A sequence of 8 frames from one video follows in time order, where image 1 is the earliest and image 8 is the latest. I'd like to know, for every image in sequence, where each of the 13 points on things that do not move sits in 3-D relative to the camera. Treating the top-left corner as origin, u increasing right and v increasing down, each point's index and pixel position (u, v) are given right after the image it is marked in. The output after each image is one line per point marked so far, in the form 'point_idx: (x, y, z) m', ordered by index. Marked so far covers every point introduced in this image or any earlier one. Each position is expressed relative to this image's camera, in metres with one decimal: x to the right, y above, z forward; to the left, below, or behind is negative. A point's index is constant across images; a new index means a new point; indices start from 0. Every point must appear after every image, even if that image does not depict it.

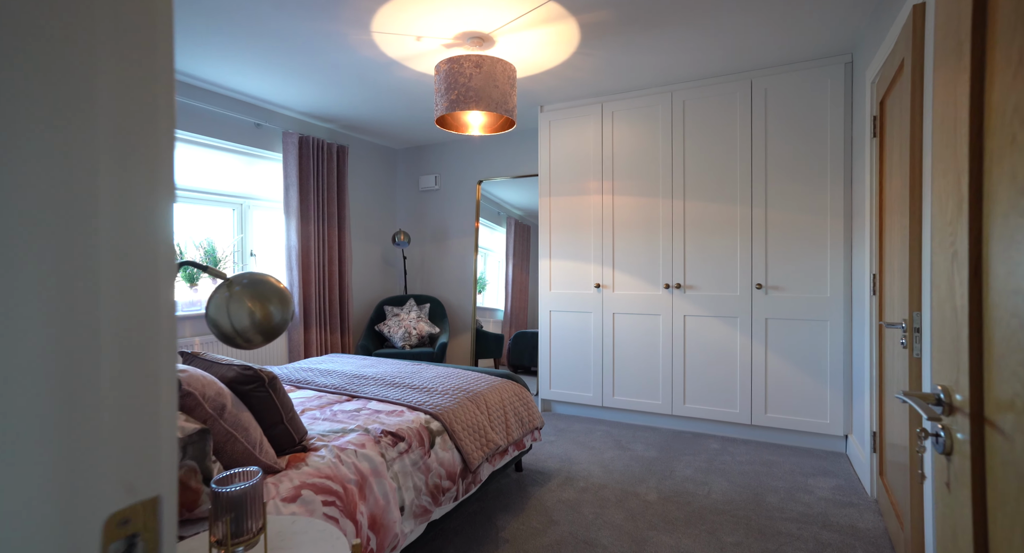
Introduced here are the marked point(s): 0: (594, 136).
0: (+0.6, +1.0, +3.5) m
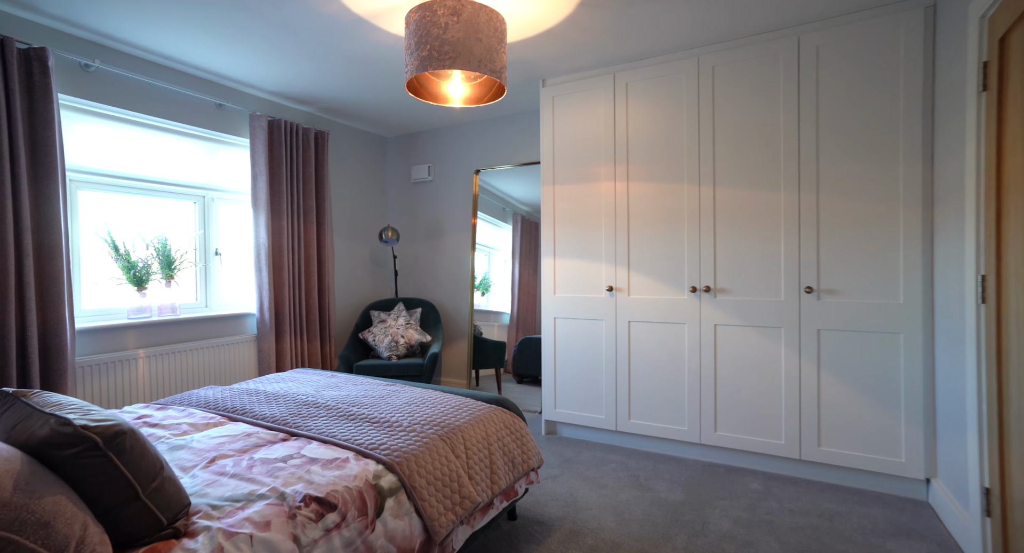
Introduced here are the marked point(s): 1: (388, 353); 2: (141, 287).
0: (+0.6, +1.0, +3.0) m
1: (-1.0, -0.6, +3.7) m
2: (-2.3, -0.1, +3.0) m
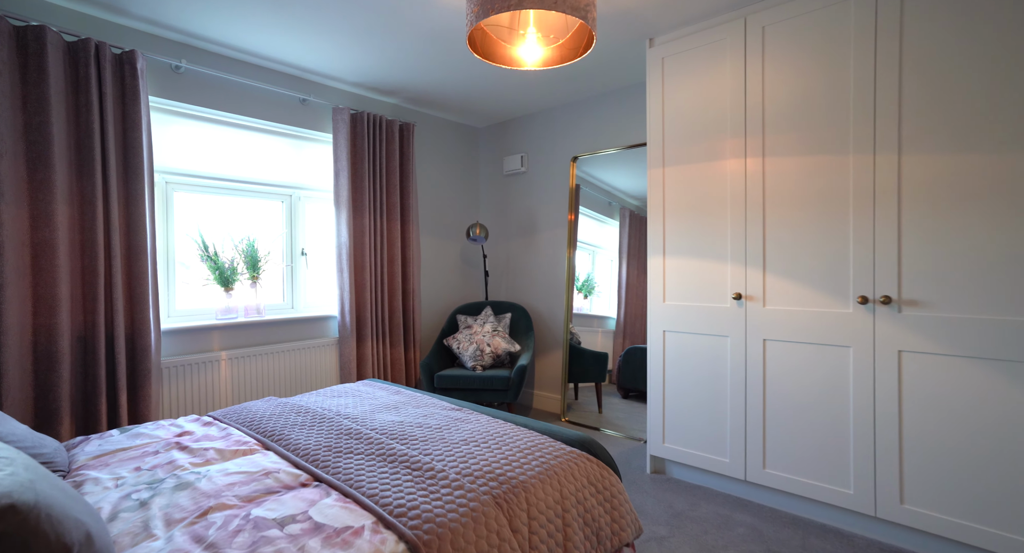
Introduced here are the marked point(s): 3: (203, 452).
0: (+1.0, +1.0, +2.3) m
1: (-0.3, -0.6, +3.4) m
2: (-1.7, -0.1, +3.0) m
3: (-1.0, -0.6, +1.6) m
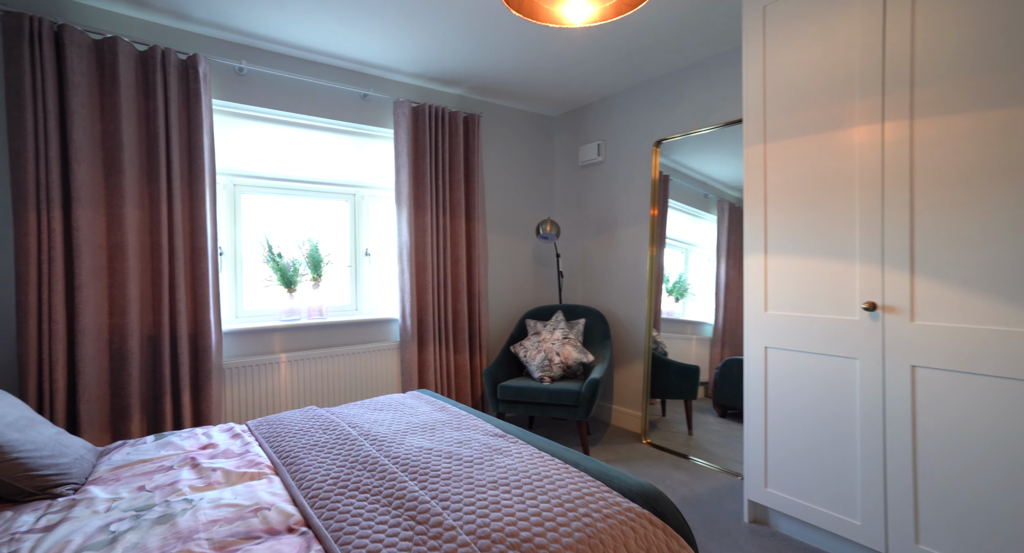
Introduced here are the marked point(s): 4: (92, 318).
0: (+1.3, +1.0, +1.8) m
1: (+0.2, -0.6, +3.1) m
2: (-1.3, -0.1, +2.9) m
3: (-0.9, -0.6, +1.4) m
4: (-1.9, -0.2, +2.2) m
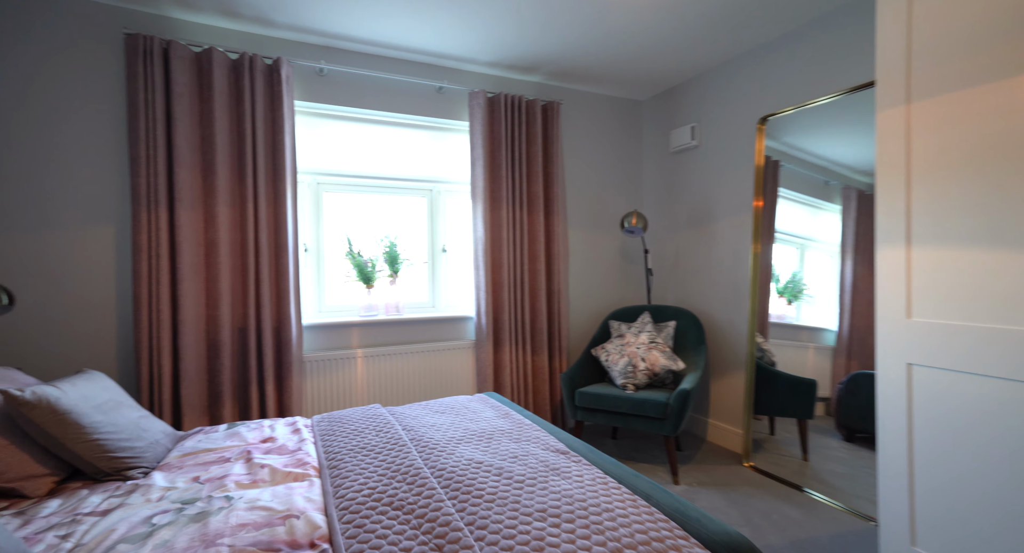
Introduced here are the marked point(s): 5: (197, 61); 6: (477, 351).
0: (+1.5, +1.0, +1.3) m
1: (+0.6, -0.6, +2.8) m
2: (-0.9, -0.1, +3.0) m
3: (-0.7, -0.6, +1.4) m
4: (-1.6, -0.2, +2.4) m
5: (-1.6, +1.1, +2.4) m
6: (-0.2, -0.5, +3.0) m
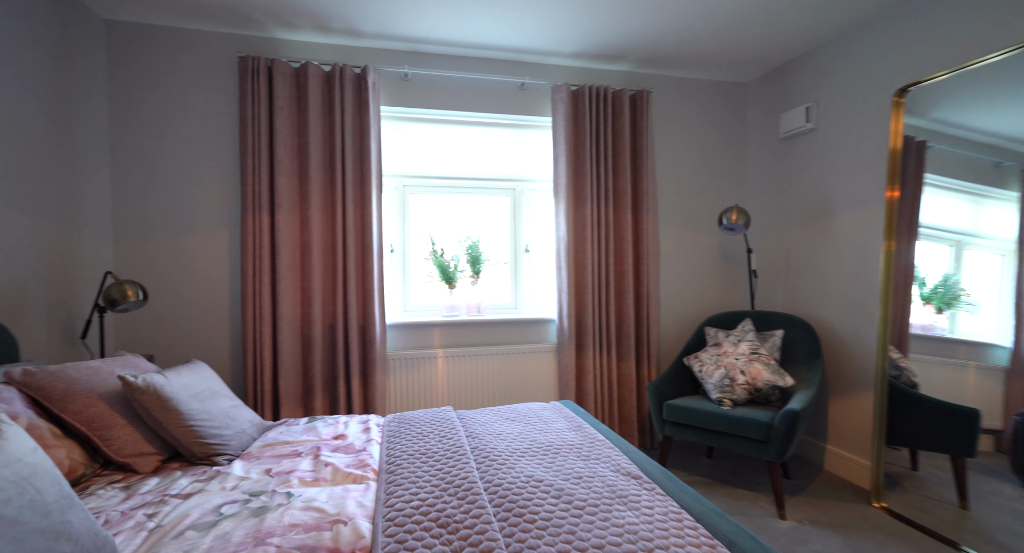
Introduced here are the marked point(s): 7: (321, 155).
0: (+1.6, +1.0, +0.9) m
1: (+1.1, -0.6, +2.5) m
2: (-0.4, -0.1, +3.0) m
3: (-0.6, -0.6, +1.4) m
4: (-1.2, -0.2, +2.6) m
5: (-1.2, +1.1, +2.6) m
6: (+0.3, -0.5, +2.9) m
7: (-1.0, +0.7, +2.6) m
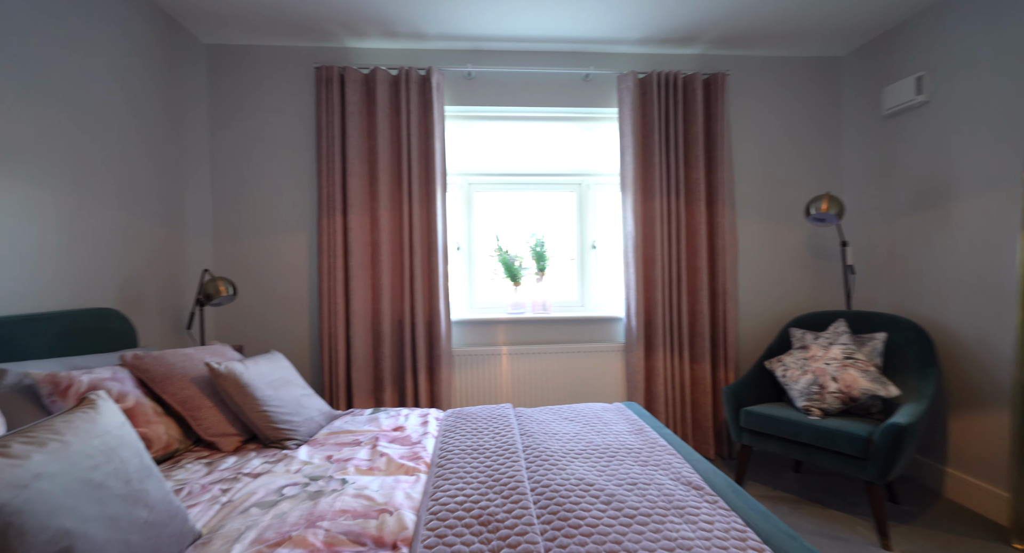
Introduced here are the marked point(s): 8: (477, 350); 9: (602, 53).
0: (+1.6, +1.0, +0.6) m
1: (+1.4, -0.6, +2.3) m
2: (0.0, 0.0, +3.0) m
3: (-0.4, -0.5, +1.5) m
4: (-0.8, -0.1, +2.7) m
5: (-0.8, +1.1, +2.7) m
6: (+0.6, -0.4, +2.8) m
7: (-0.7, +0.7, +2.7) m
8: (-0.2, -0.4, +2.8) m
9: (+0.5, +1.3, +2.9) m
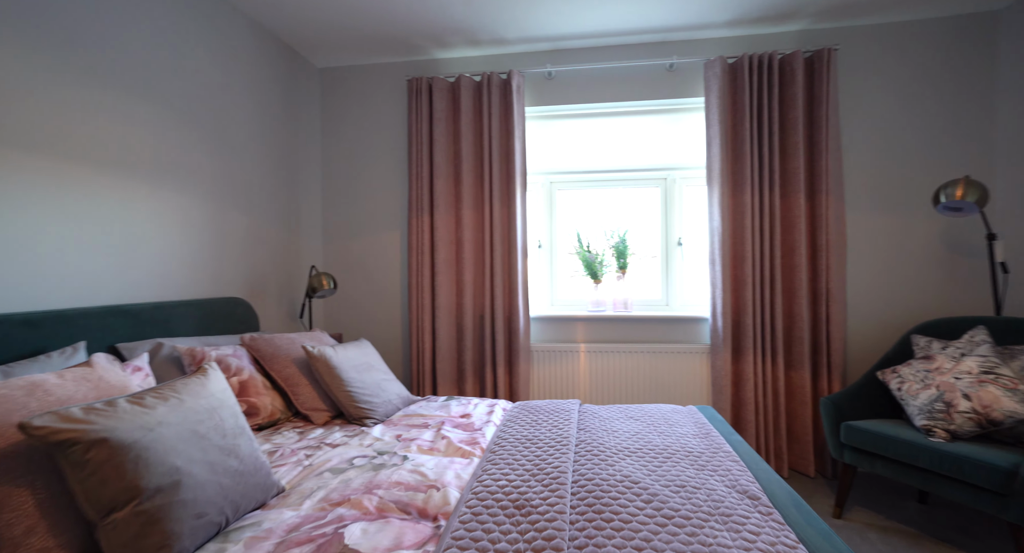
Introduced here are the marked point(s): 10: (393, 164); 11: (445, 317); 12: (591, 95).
0: (+1.6, +1.0, +0.3) m
1: (+1.7, -0.6, +2.0) m
2: (+0.5, 0.0, +2.9) m
3: (-0.2, -0.5, +1.6) m
4: (-0.4, -0.1, +2.8) m
5: (-0.3, +1.1, +2.9) m
6: (+1.1, -0.4, +2.6) m
7: (-0.2, +0.7, +2.9) m
8: (+0.3, -0.4, +2.8) m
9: (+1.0, +1.3, +2.7) m
10: (-0.7, +0.7, +3.1) m
11: (-0.4, -0.2, +2.8) m
12: (+0.5, +1.0, +2.8) m
